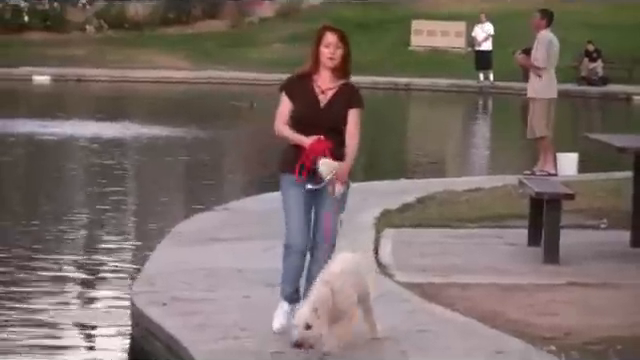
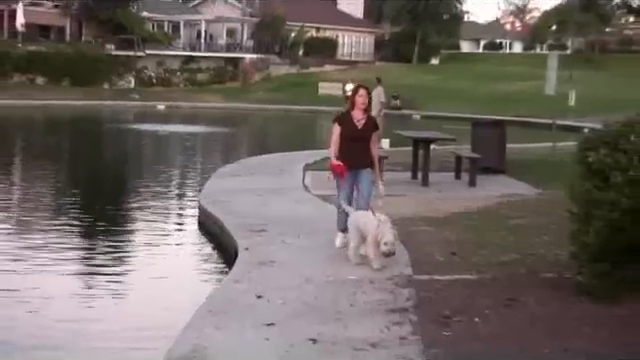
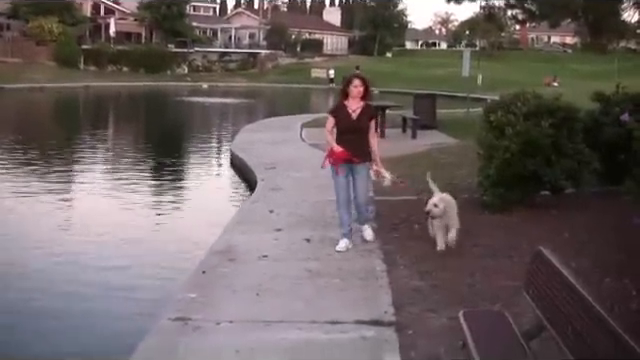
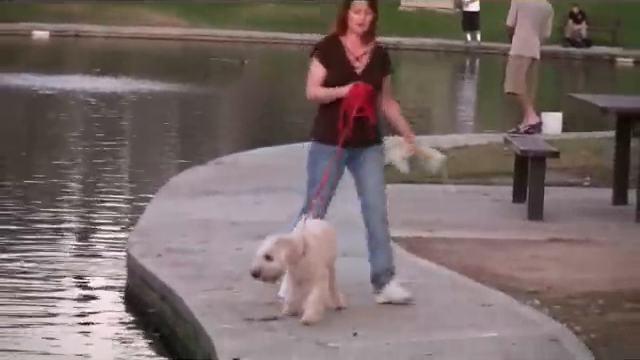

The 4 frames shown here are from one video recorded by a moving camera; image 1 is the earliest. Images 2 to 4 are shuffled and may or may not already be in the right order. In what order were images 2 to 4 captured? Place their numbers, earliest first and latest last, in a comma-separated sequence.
4, 2, 3
